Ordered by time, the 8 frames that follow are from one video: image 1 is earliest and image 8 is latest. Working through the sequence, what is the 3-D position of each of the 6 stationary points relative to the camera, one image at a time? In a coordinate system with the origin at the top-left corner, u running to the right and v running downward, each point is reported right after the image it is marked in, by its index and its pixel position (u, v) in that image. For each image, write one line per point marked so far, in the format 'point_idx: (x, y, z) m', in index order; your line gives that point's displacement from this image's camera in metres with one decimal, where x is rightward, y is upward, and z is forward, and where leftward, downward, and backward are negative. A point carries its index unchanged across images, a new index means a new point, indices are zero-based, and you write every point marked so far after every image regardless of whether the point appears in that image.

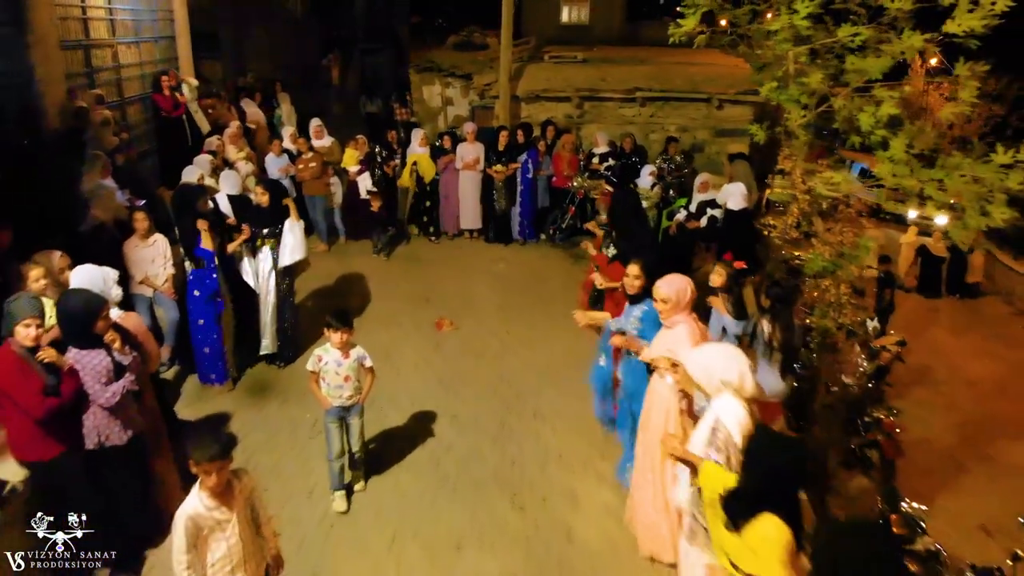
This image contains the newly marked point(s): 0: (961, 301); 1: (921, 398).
0: (+7.5, -0.3, +16.5) m
1: (+4.5, -1.2, +10.7) m
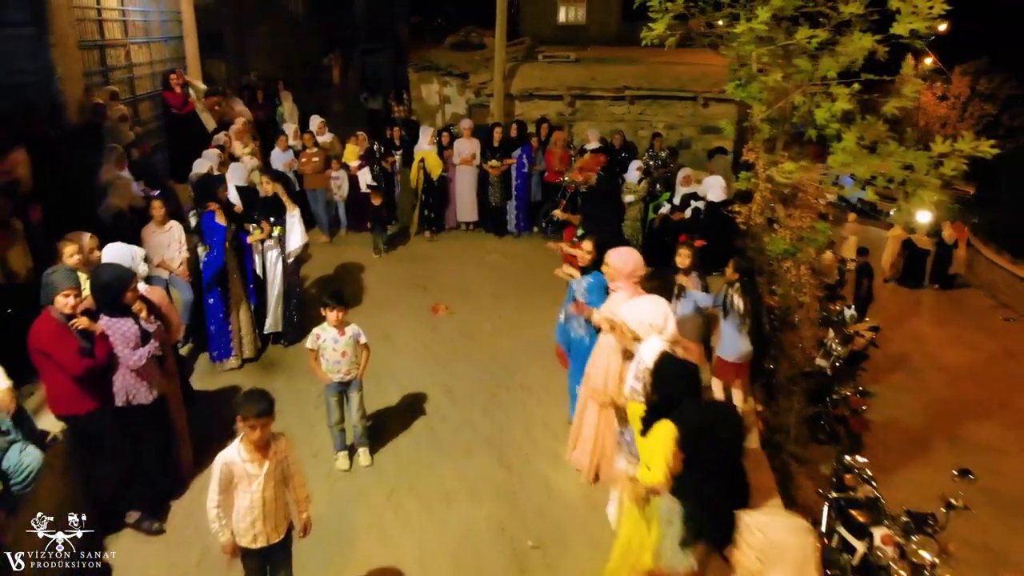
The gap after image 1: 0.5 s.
0: (+7.4, -0.1, +17.0) m
1: (+4.4, -1.1, +11.2) m
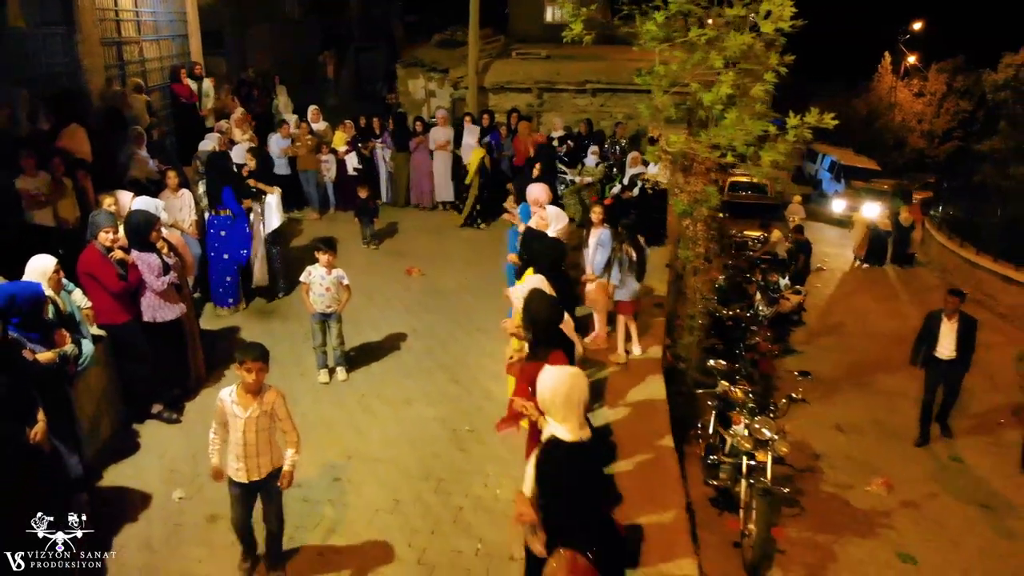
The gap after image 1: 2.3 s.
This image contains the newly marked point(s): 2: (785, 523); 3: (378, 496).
0: (+7.1, +0.2, +18.4) m
1: (+4.0, -0.7, +12.6) m
2: (+1.8, -1.5, +6.5) m
3: (-0.7, -1.1, +5.3) m
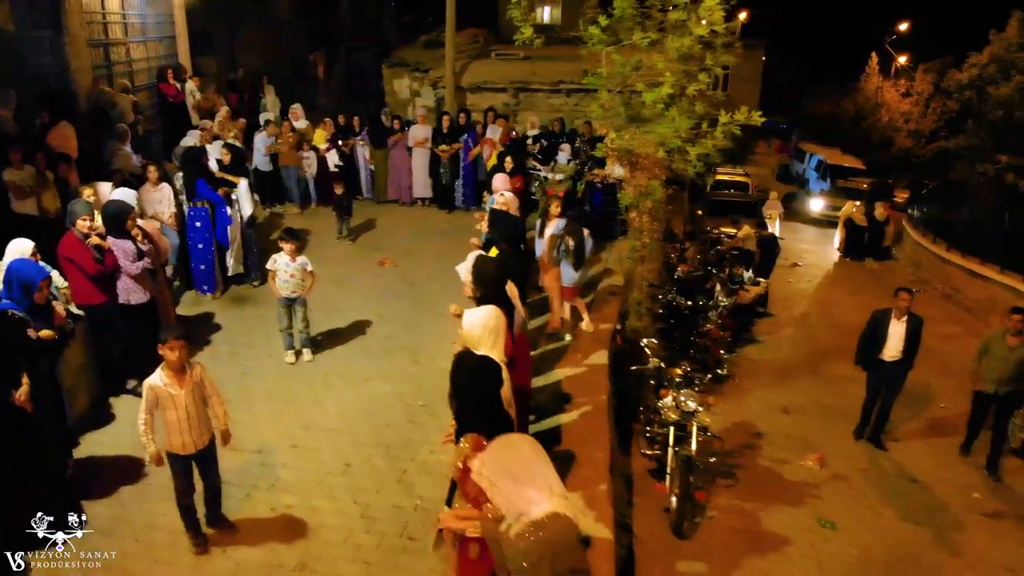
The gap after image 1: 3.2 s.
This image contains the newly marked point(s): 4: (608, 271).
0: (+6.7, +0.3, +18.9) m
1: (+3.7, -0.6, +13.1) m
2: (+1.4, -1.4, +7.0) m
3: (-1.1, -1.0, +5.8) m
4: (+0.9, +0.2, +9.5) m
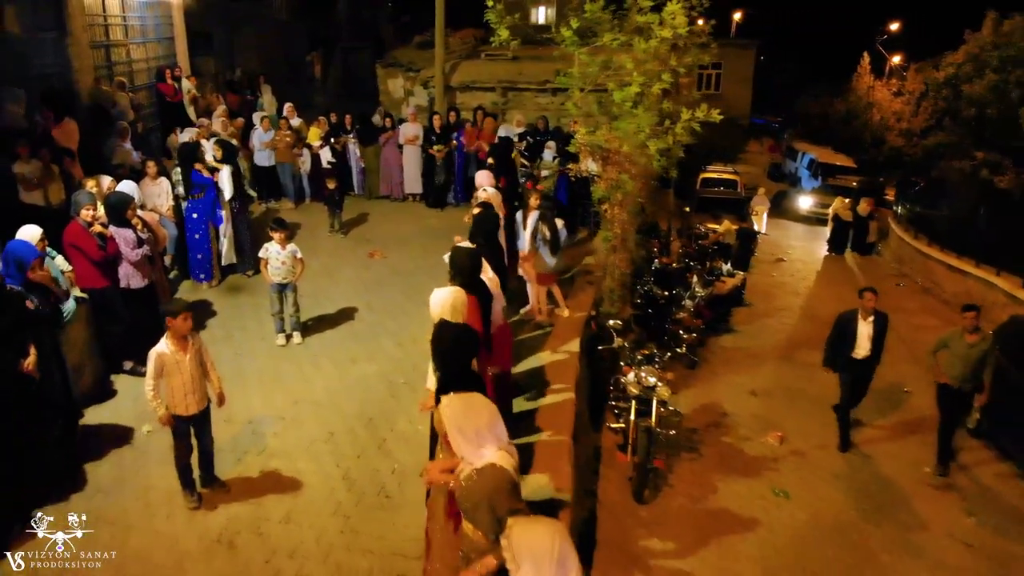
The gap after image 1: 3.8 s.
0: (+6.5, +0.4, +19.4) m
1: (+3.5, -0.5, +13.6) m
2: (+1.3, -1.3, +7.5) m
3: (-1.3, -0.9, +6.3) m
4: (+0.7, +0.3, +10.0) m
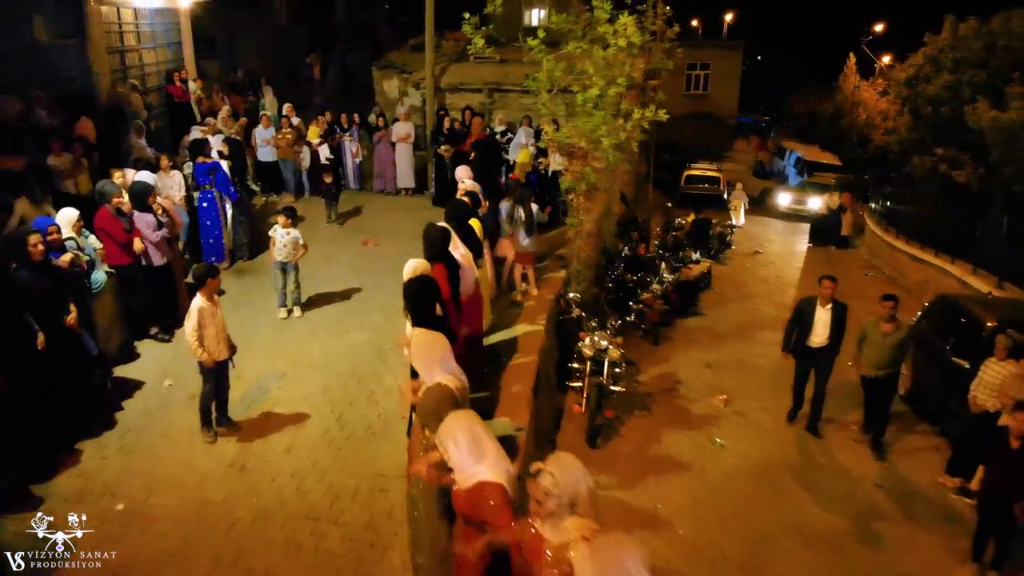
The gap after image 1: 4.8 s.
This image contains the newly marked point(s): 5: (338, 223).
0: (+6.3, +0.6, +20.4) m
1: (+3.2, -0.3, +14.6) m
2: (+1.0, -1.1, +8.5) m
3: (-1.5, -0.7, +7.4) m
4: (+0.5, +0.5, +11.1) m
5: (-2.4, +0.9, +13.4) m
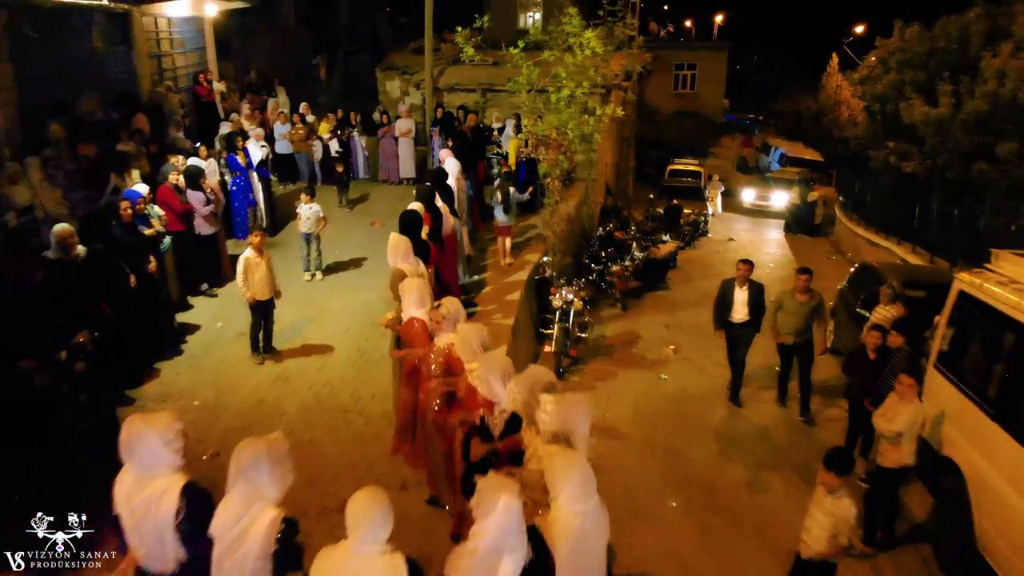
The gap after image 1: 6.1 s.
0: (+6.1, +1.0, +22.2) m
1: (+3.1, +0.1, +16.5) m
2: (+0.9, -0.8, +10.3) m
3: (-1.6, -0.4, +9.2) m
4: (+0.3, +0.8, +12.9) m
5: (-2.5, +1.3, +15.2) m
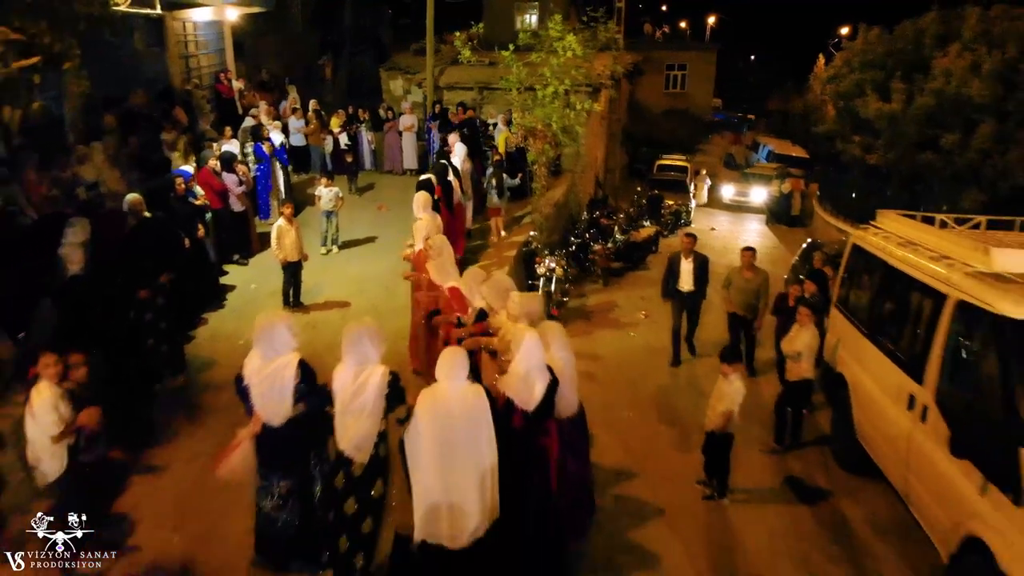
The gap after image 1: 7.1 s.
0: (+6.0, +1.4, +23.8) m
1: (+3.0, +0.4, +18.1) m
2: (+0.8, -0.4, +11.9) m
3: (-1.8, 0.0, +10.8) m
4: (+0.2, +1.2, +14.5) m
5: (-2.6, +1.6, +16.8) m
